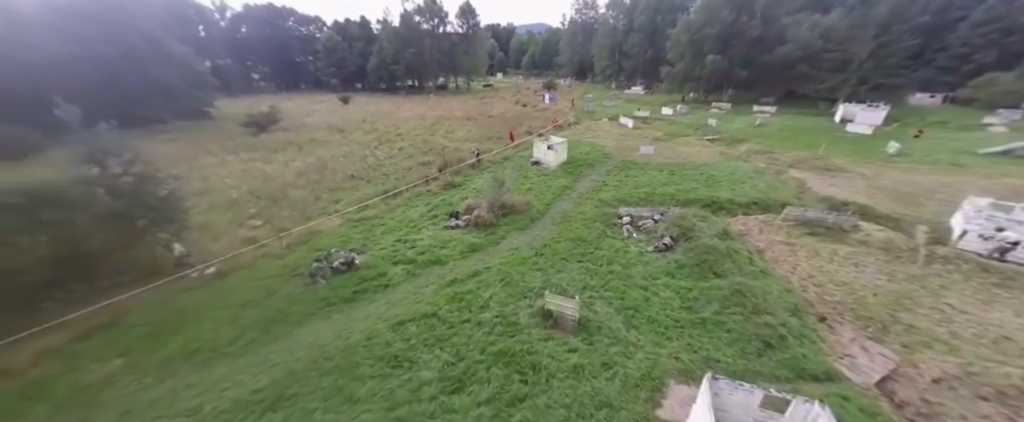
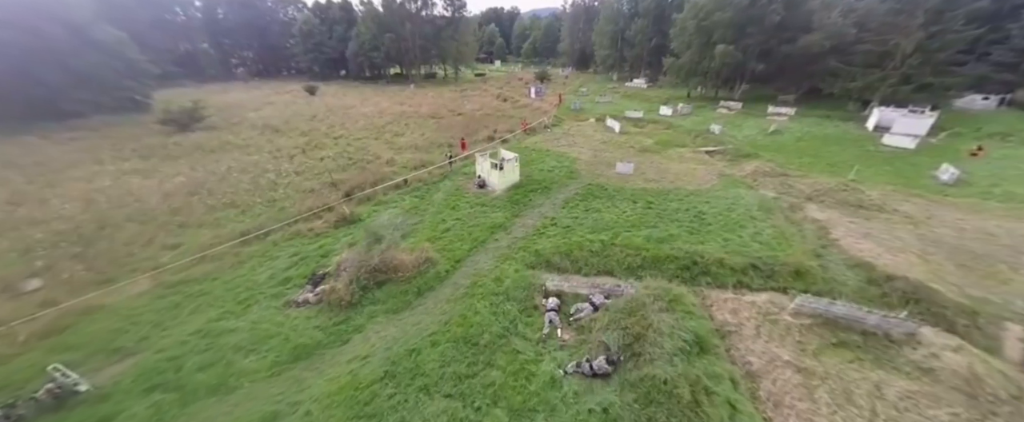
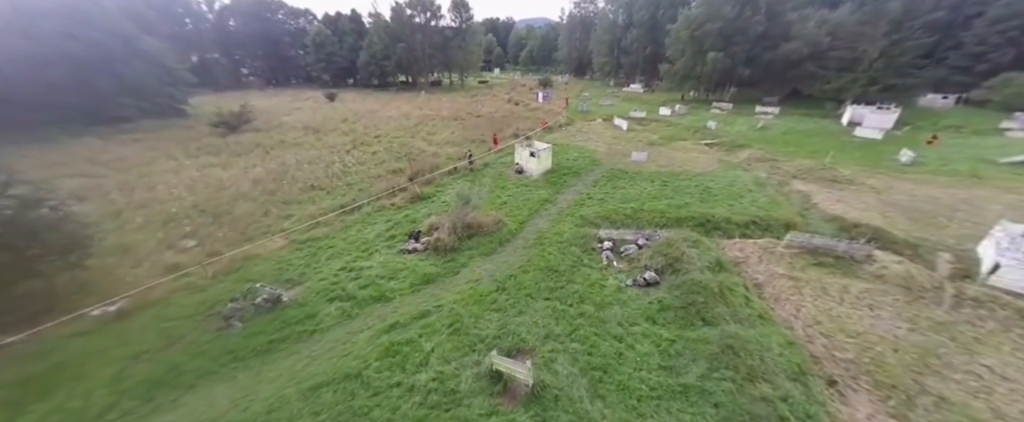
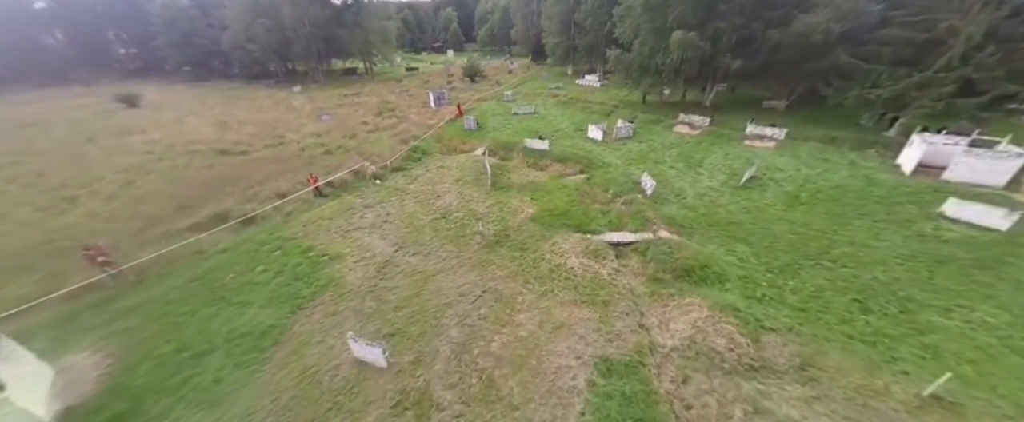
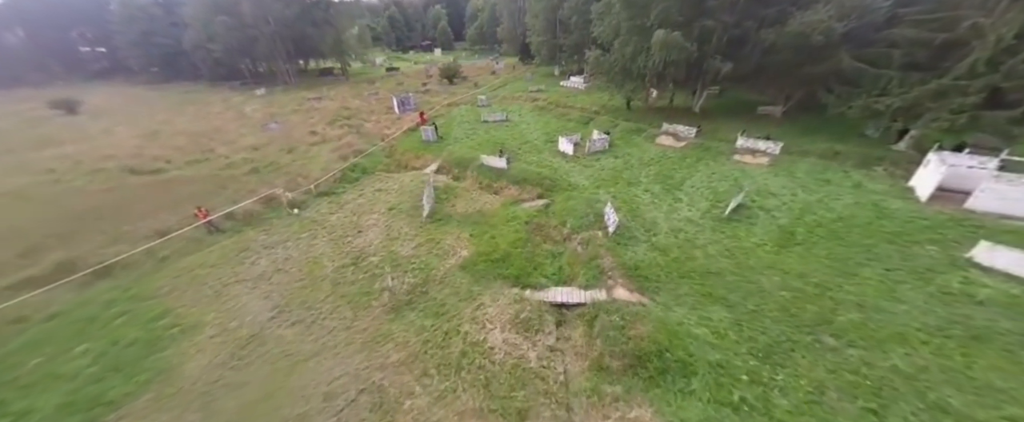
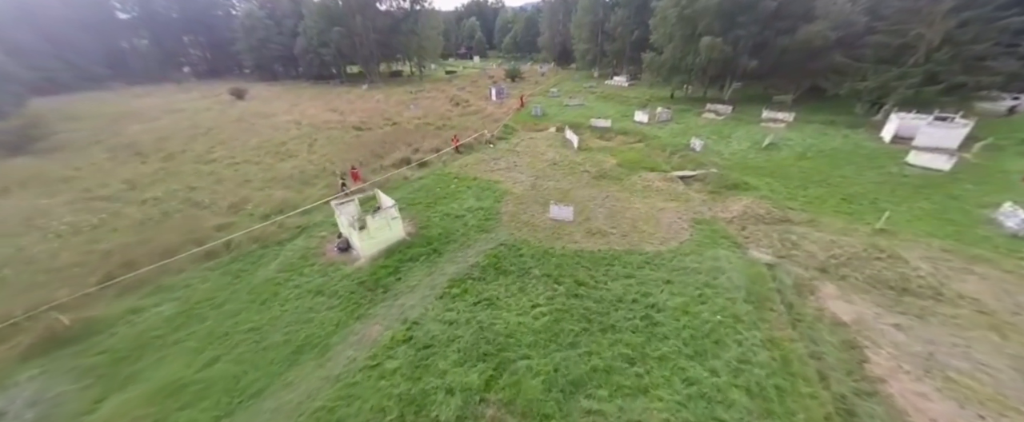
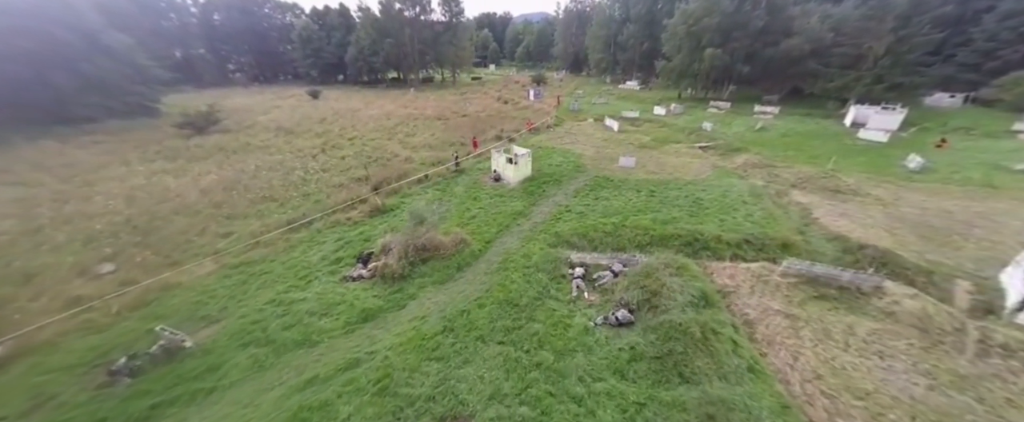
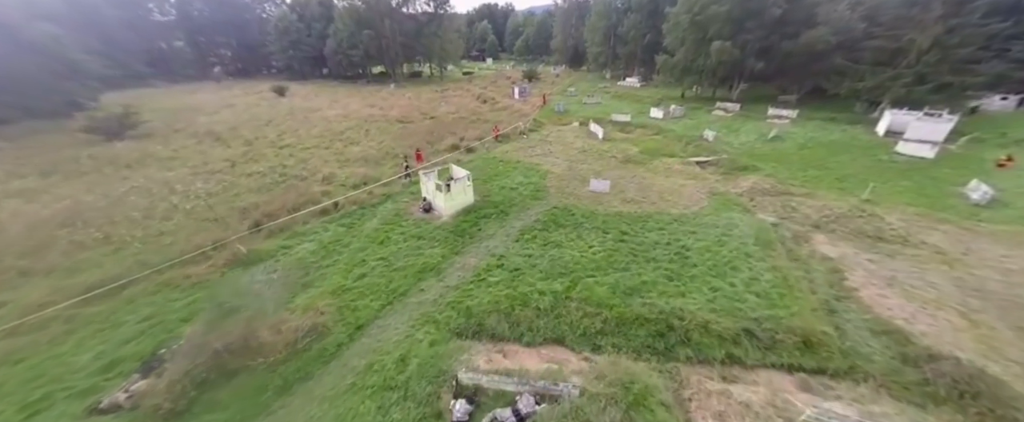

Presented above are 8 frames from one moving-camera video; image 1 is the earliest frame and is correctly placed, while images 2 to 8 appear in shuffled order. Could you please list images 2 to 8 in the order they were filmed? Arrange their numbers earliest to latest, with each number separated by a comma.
3, 7, 2, 8, 6, 4, 5
